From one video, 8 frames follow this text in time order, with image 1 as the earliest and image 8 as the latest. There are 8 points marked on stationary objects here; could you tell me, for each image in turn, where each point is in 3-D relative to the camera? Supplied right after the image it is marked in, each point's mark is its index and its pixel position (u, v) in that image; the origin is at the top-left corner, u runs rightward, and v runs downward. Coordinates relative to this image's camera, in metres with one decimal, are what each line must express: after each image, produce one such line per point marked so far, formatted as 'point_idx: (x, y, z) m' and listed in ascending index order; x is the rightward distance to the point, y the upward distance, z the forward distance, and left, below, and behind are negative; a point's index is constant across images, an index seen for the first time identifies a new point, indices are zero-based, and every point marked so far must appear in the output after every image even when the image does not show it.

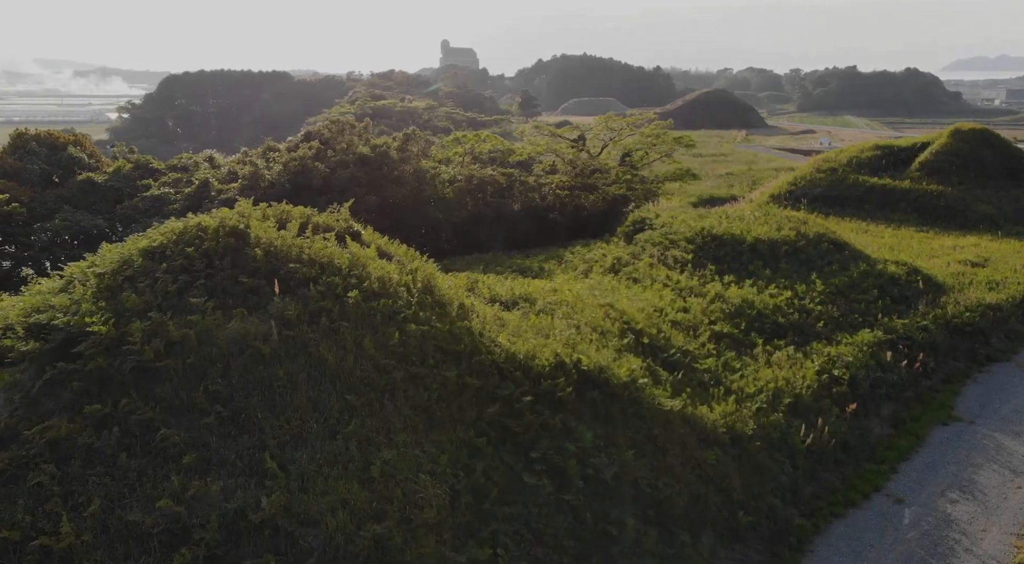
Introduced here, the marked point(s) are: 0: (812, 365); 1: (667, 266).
0: (+4.1, -1.1, +10.2) m
1: (+3.0, +0.3, +13.9) m
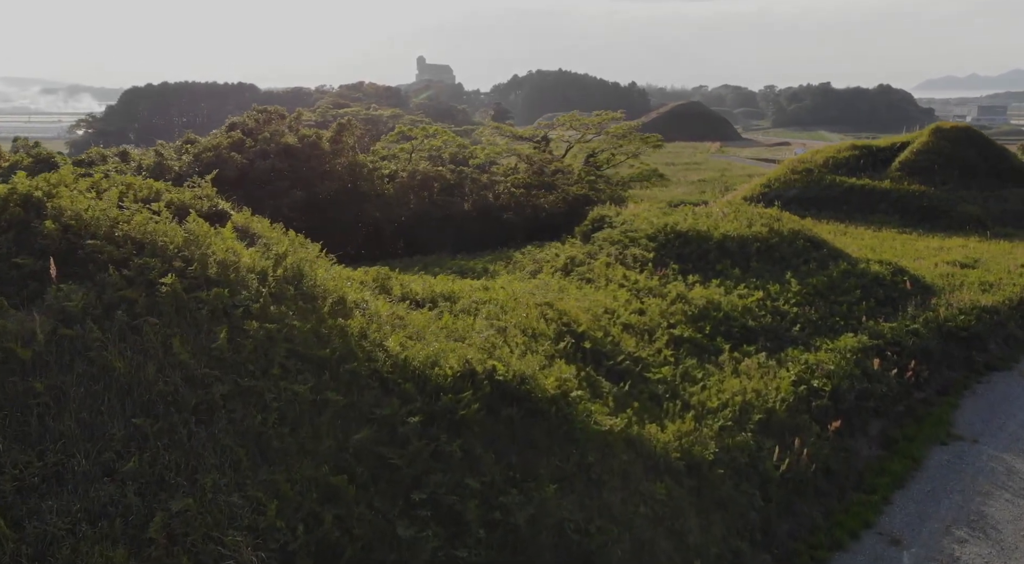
0: (+3.1, -1.1, +8.6) m
1: (+1.9, +0.3, +12.4) m
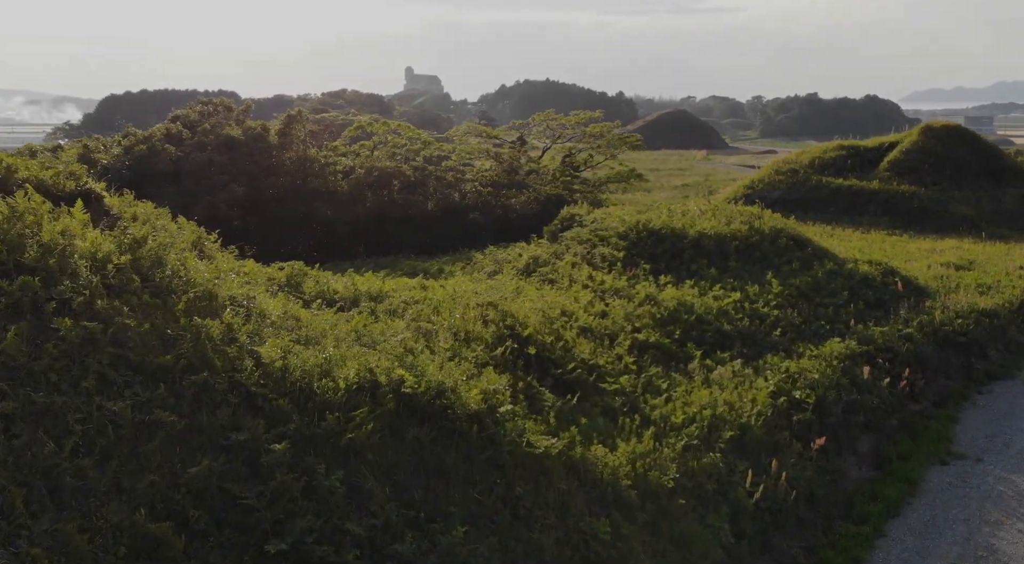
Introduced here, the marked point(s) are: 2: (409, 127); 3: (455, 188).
0: (+2.5, -1.0, +7.5) m
1: (+1.2, +0.3, +11.3) m
2: (-2.5, +3.7, +17.5) m
3: (-1.2, +2.0, +15.8) m
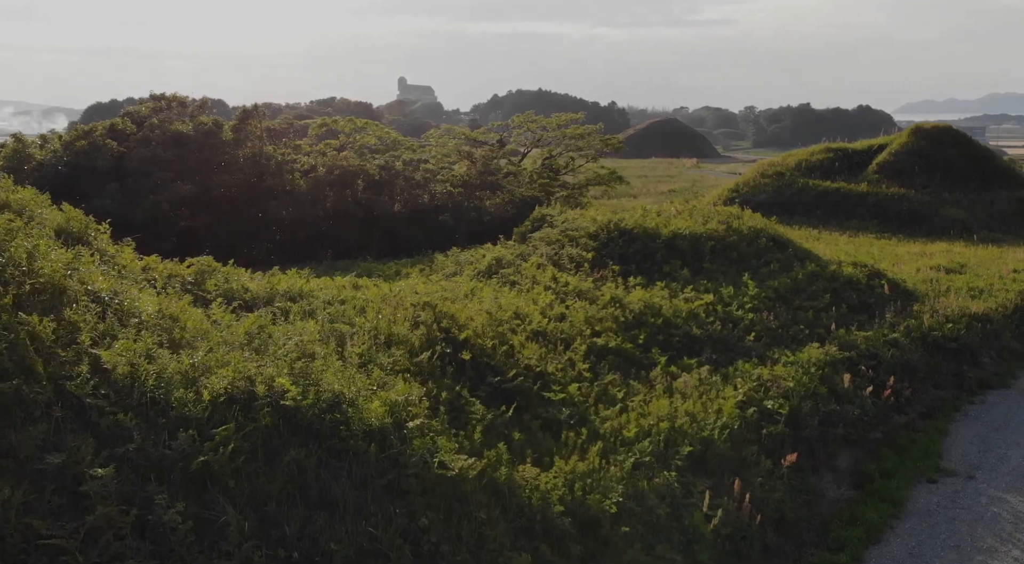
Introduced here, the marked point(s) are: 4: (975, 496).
0: (+2.0, -1.0, +6.8) m
1: (+0.7, +0.2, +10.6) m
2: (-3.1, +3.6, +16.8) m
3: (-1.8, +1.9, +15.1) m
4: (+4.0, -1.9, +6.4) m
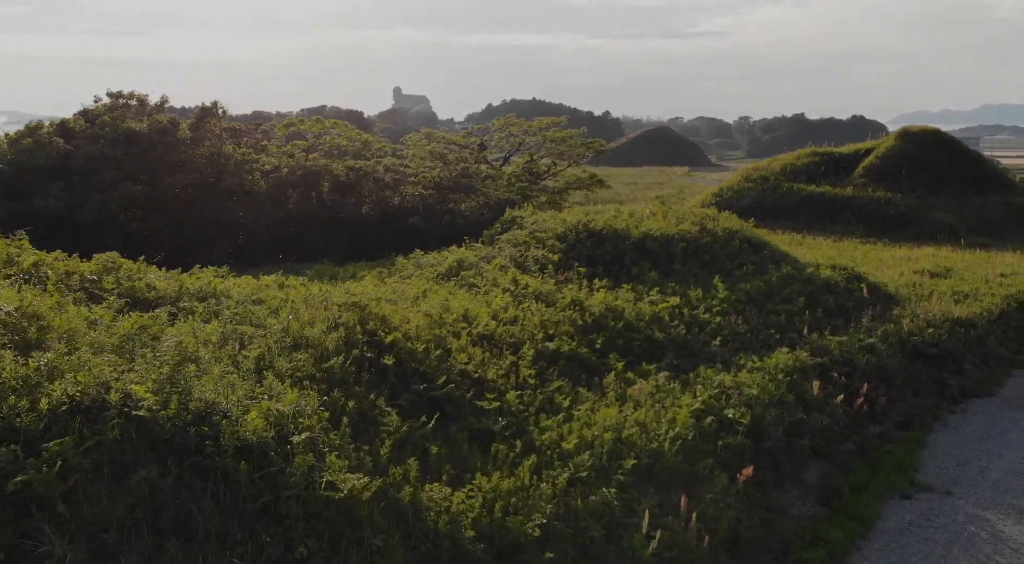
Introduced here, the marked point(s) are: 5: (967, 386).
0: (+1.5, -1.0, +6.3) m
1: (+0.1, +0.2, +10.1) m
2: (-3.6, +3.4, +16.3) m
3: (-2.4, +1.8, +14.6) m
4: (+3.5, -1.8, +5.9) m
5: (+5.2, -1.2, +8.5) m
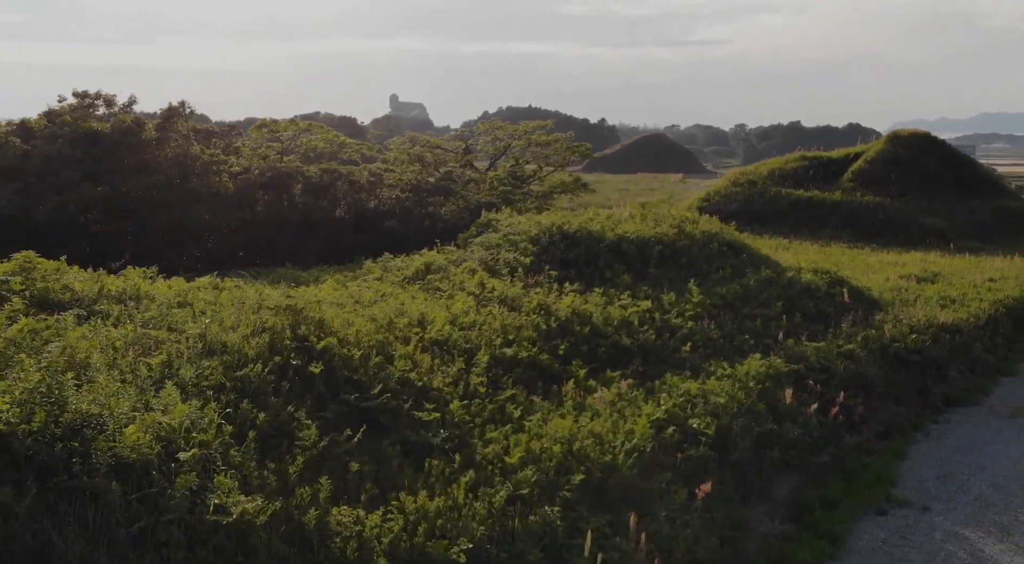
0: (+1.1, -1.0, +5.9) m
1: (-0.3, +0.1, +9.7) m
2: (-4.1, +3.3, +16.0) m
3: (-2.8, +1.7, +14.2) m
4: (+3.1, -1.9, +5.5) m
5: (+4.8, -1.2, +8.1) m
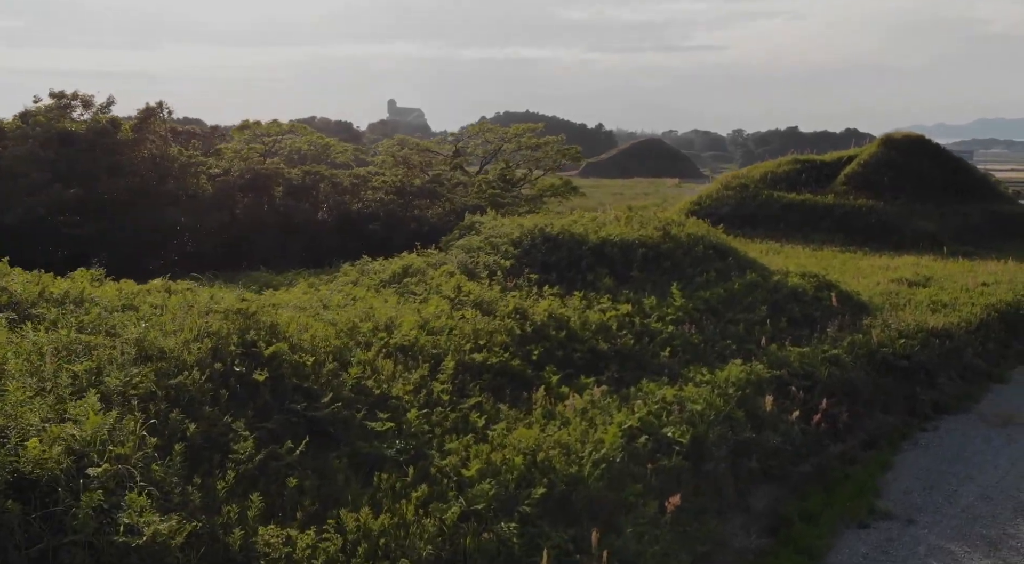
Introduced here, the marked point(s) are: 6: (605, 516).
0: (+0.8, -1.1, +5.7) m
1: (-0.5, +0.1, +9.5) m
2: (-4.3, +3.2, +15.8) m
3: (-3.1, +1.7, +14.0) m
4: (+2.8, -1.9, +5.3) m
5: (+4.6, -1.3, +7.9) m
6: (+0.6, -1.5, +4.6) m
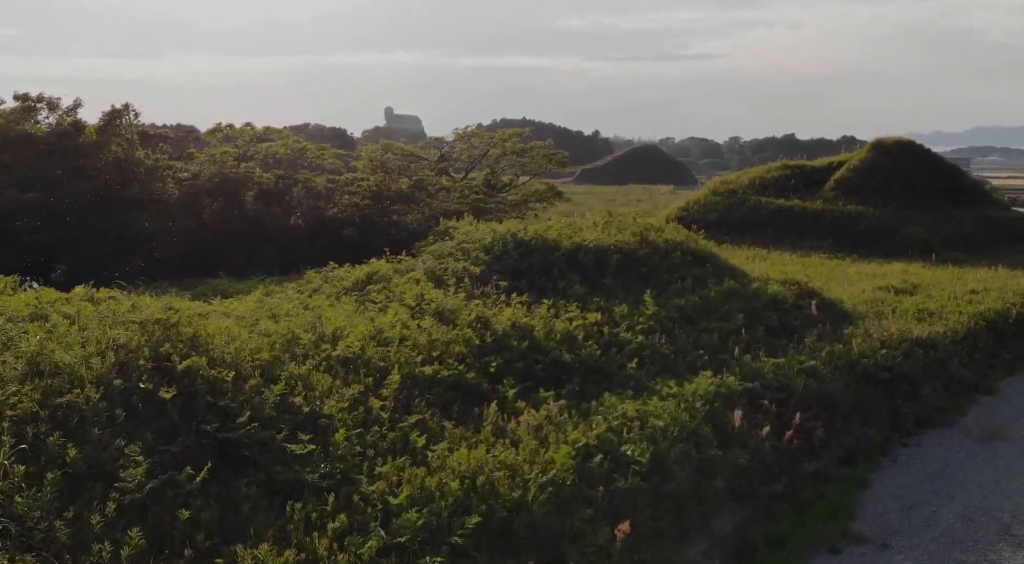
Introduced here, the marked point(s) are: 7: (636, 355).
0: (+0.4, -1.1, +5.3) m
1: (-0.9, 0.0, +9.1) m
2: (-4.8, +3.1, +15.4) m
3: (-3.5, +1.5, +13.6) m
4: (+2.5, -1.9, +4.9) m
5: (+4.2, -1.3, +7.5) m
6: (+0.2, -1.5, +4.2) m
7: (+1.2, -0.7, +7.1) m
